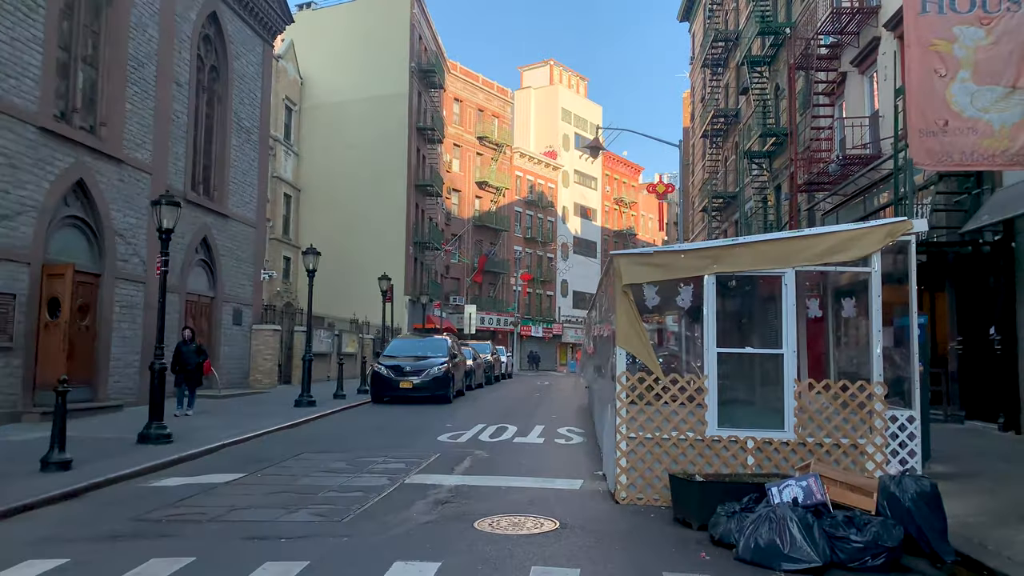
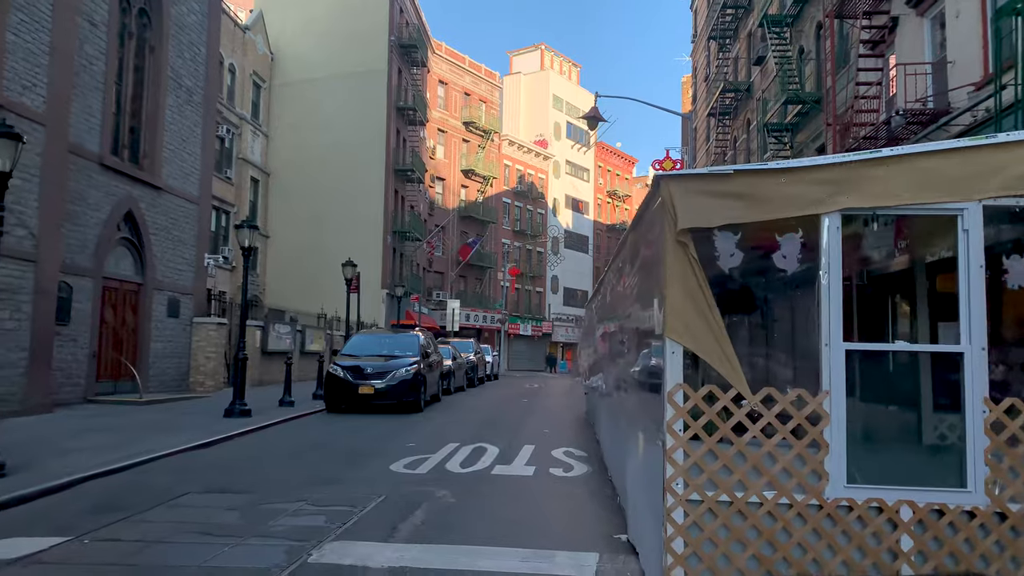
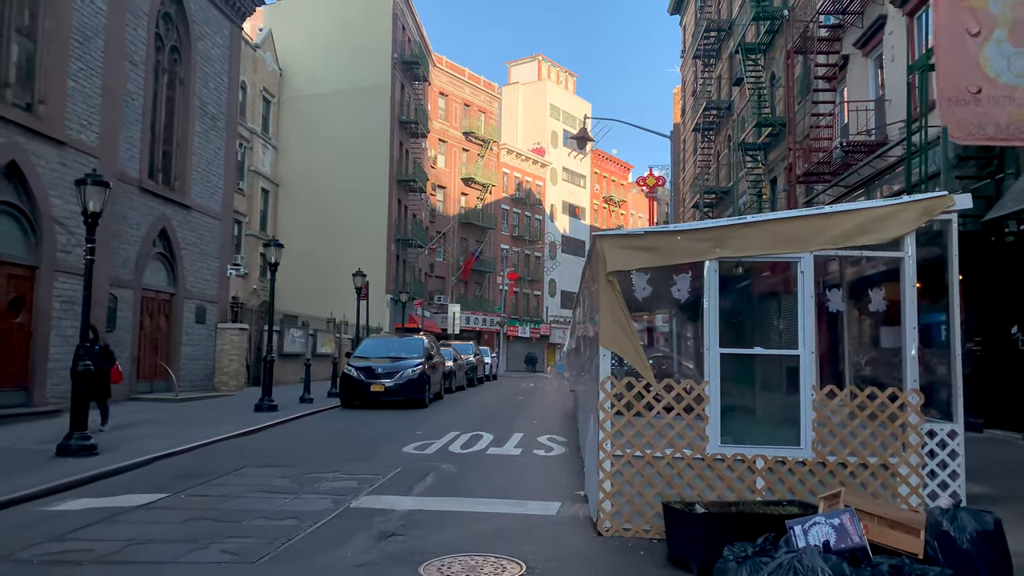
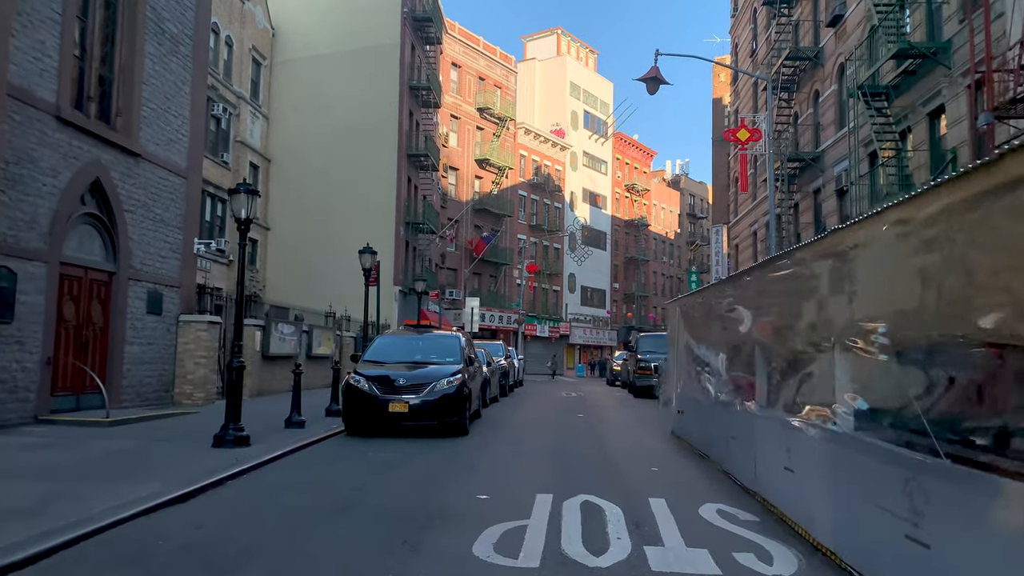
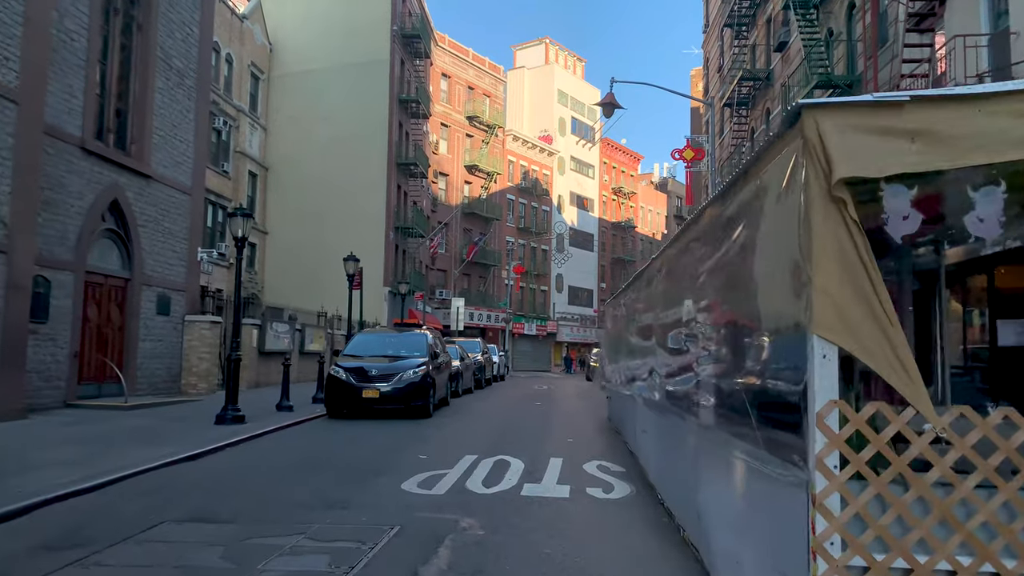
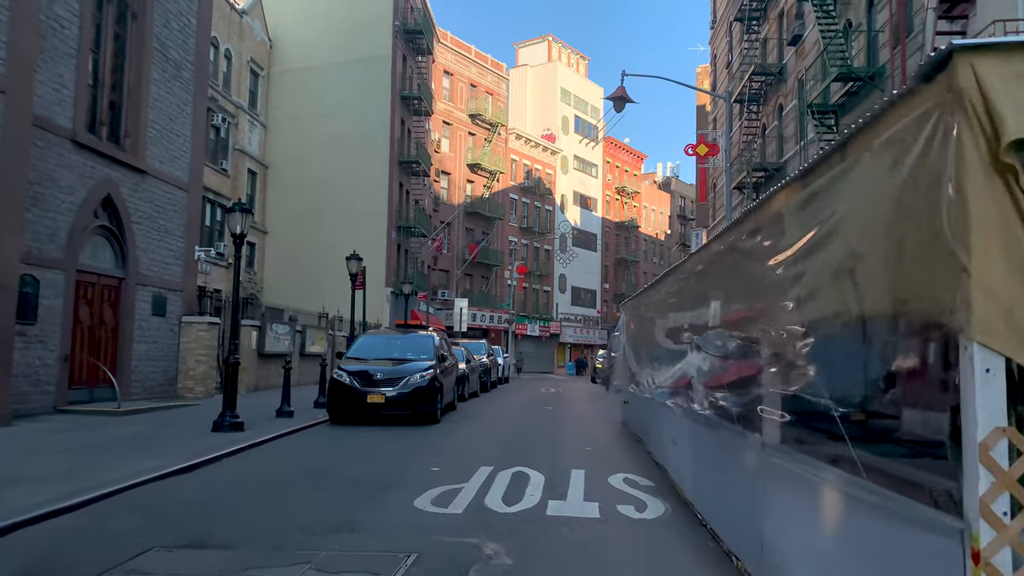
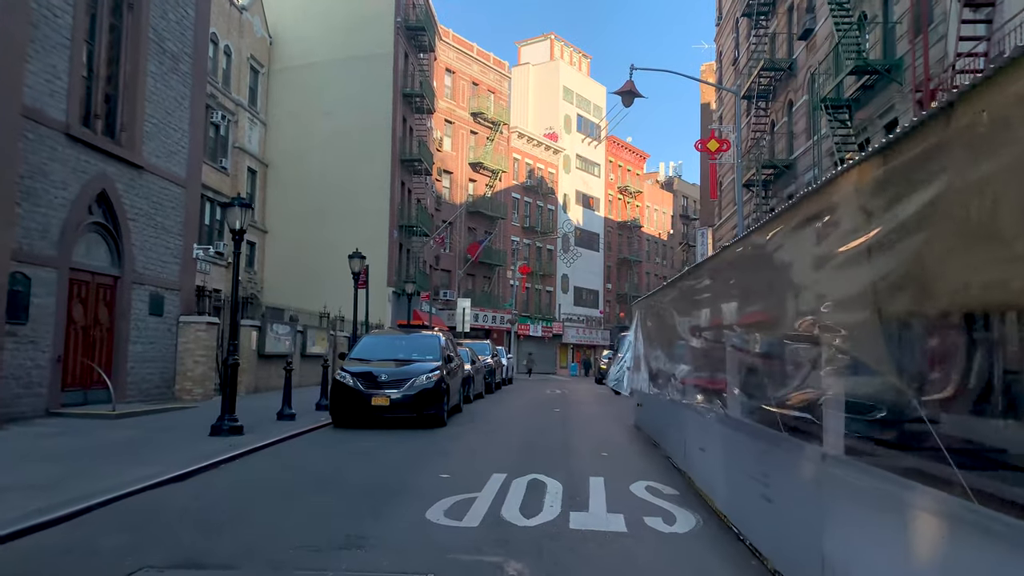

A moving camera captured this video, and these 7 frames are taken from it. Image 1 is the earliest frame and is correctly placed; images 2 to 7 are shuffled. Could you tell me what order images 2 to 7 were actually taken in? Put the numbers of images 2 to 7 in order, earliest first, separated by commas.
3, 2, 5, 6, 7, 4
